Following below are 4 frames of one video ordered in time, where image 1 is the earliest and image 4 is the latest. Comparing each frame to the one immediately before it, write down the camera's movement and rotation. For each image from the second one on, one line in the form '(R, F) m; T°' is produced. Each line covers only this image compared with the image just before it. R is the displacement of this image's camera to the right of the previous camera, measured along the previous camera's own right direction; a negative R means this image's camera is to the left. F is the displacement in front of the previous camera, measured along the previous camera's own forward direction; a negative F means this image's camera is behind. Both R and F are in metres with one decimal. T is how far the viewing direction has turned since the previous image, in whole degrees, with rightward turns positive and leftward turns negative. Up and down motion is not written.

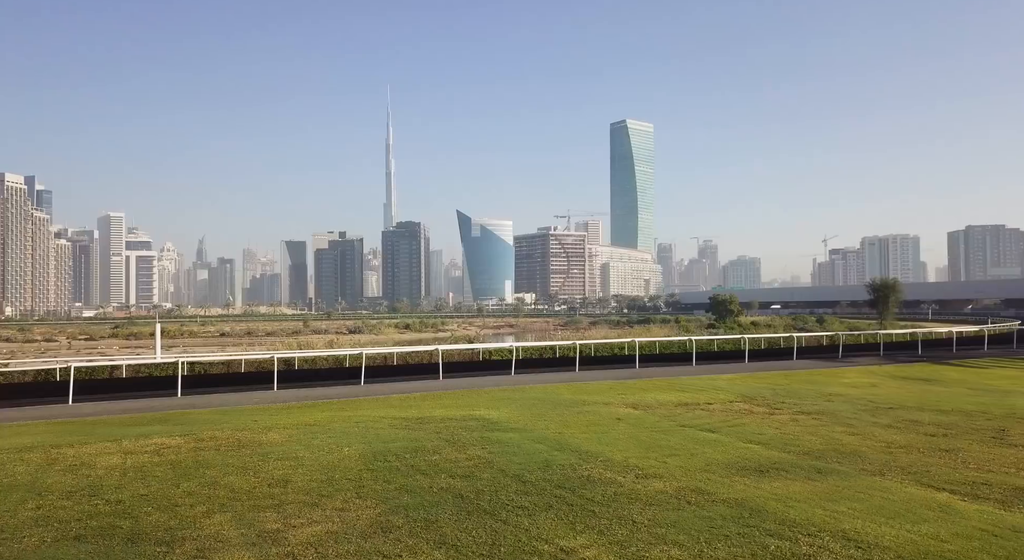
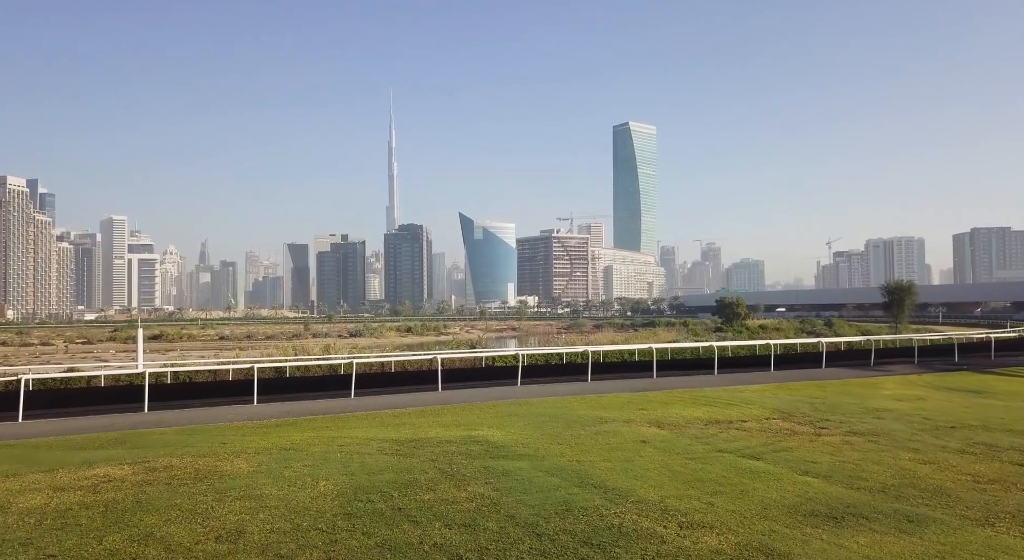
(-0.1, +1.8) m; 0°
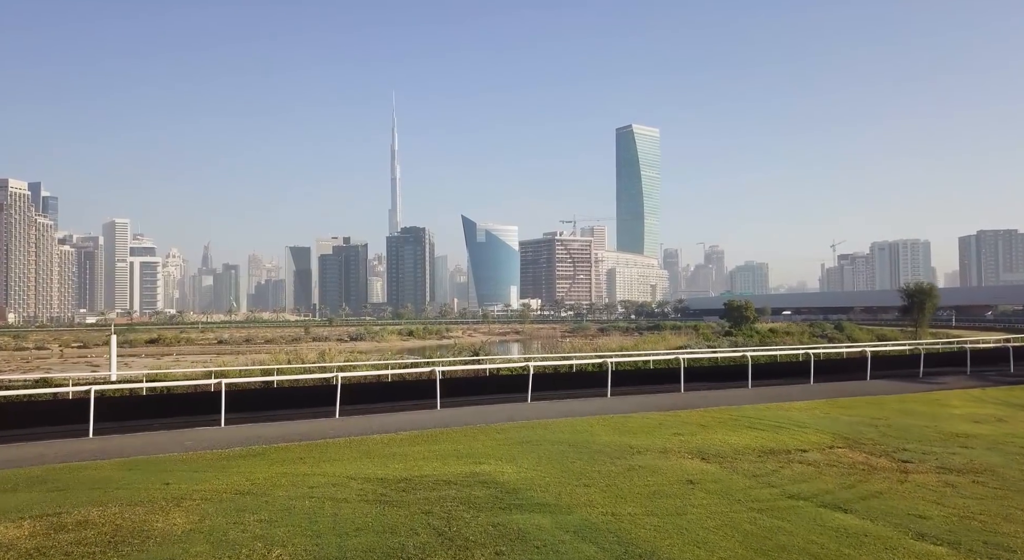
(-0.1, +2.4) m; 0°
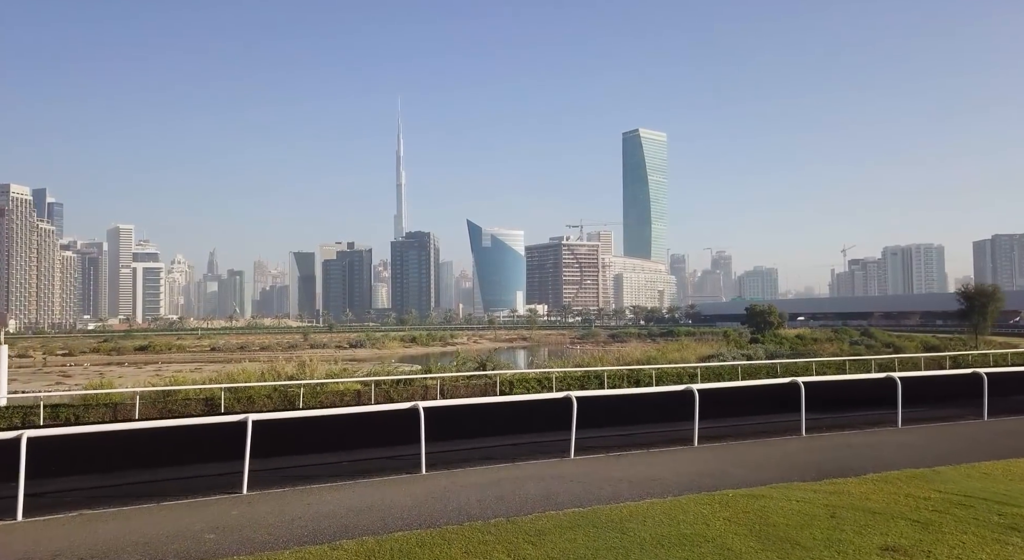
(-0.4, +6.5) m; 0°
